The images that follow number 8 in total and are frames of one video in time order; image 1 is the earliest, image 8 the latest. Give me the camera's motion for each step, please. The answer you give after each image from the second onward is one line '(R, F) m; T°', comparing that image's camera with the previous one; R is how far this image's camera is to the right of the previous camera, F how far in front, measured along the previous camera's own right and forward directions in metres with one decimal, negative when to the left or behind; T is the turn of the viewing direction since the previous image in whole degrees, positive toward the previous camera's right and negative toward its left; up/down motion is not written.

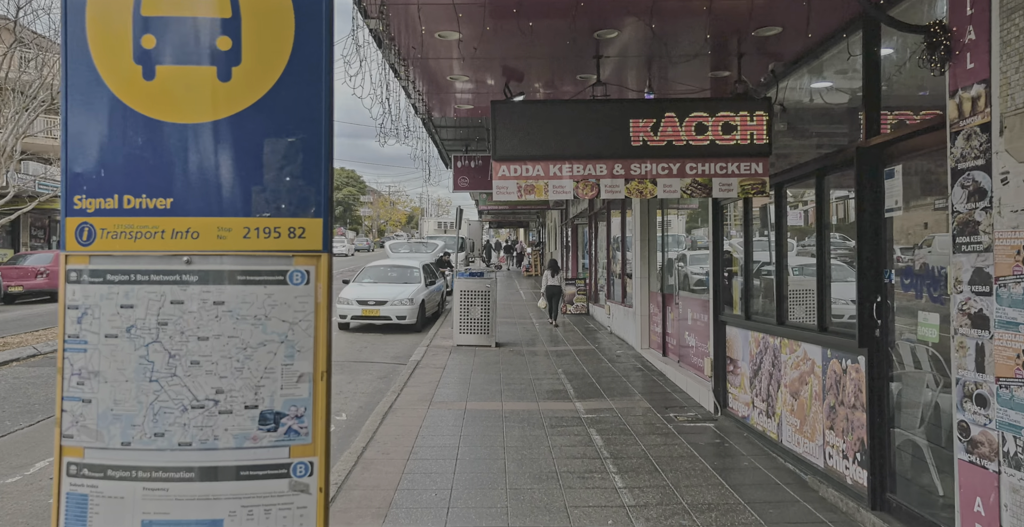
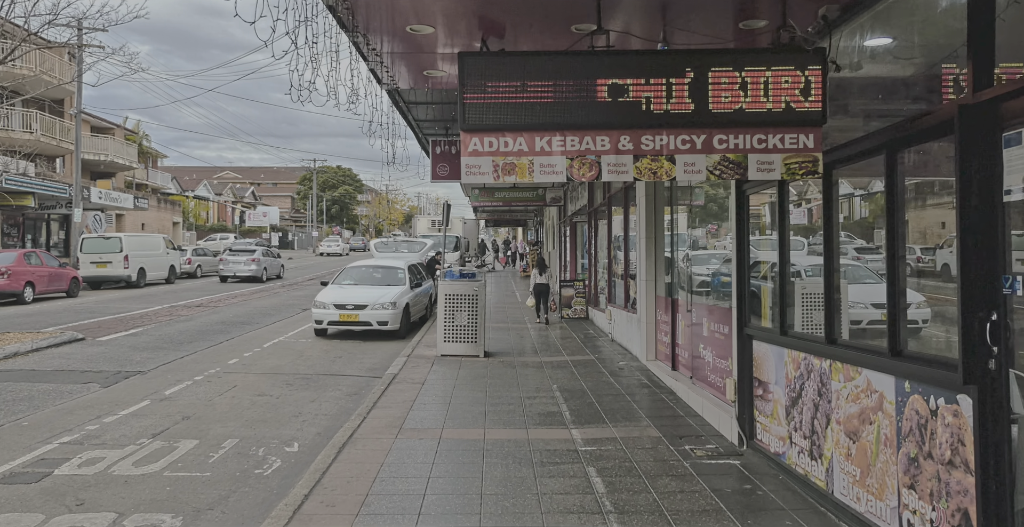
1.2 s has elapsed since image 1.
(+0.1, +1.1) m; 0°
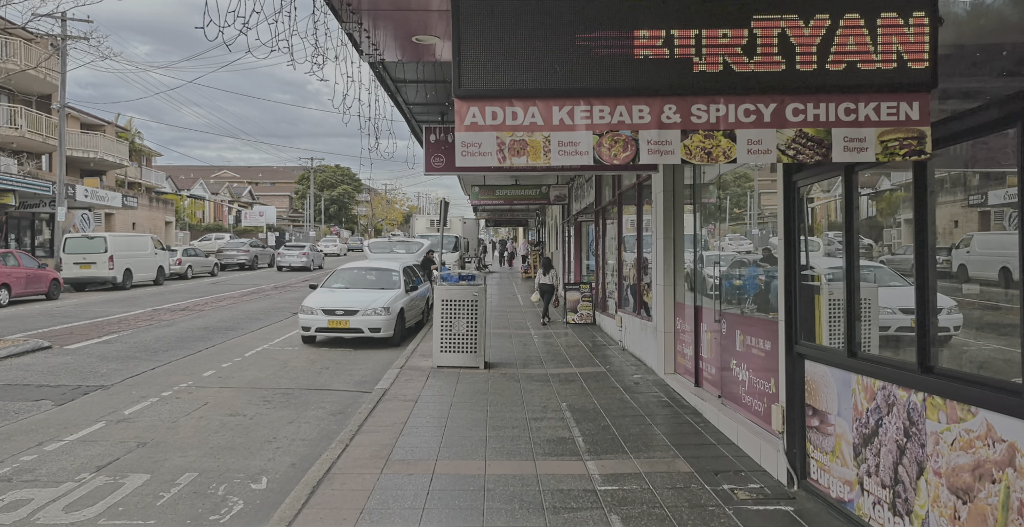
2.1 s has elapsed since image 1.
(0.0, +0.8) m; 0°
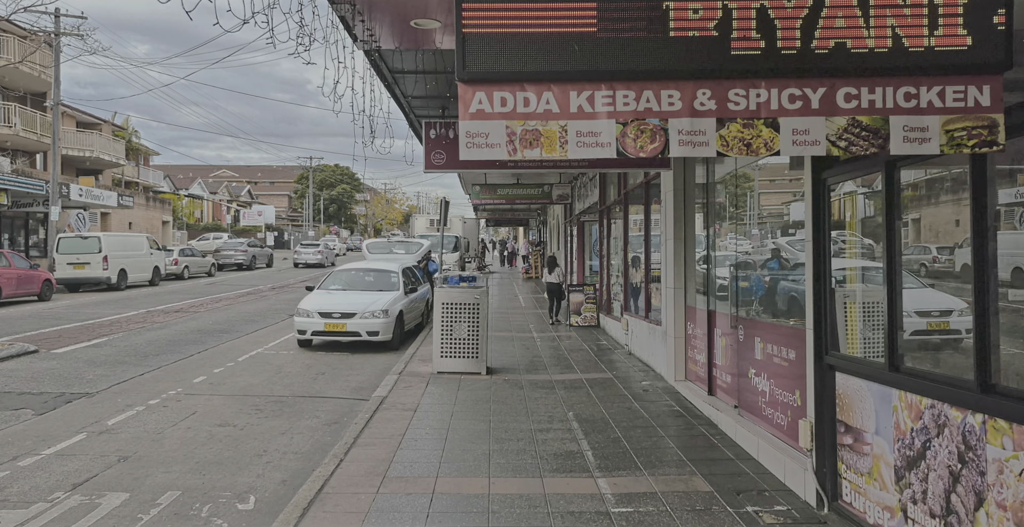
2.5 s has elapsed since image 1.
(0.0, +0.3) m; 0°
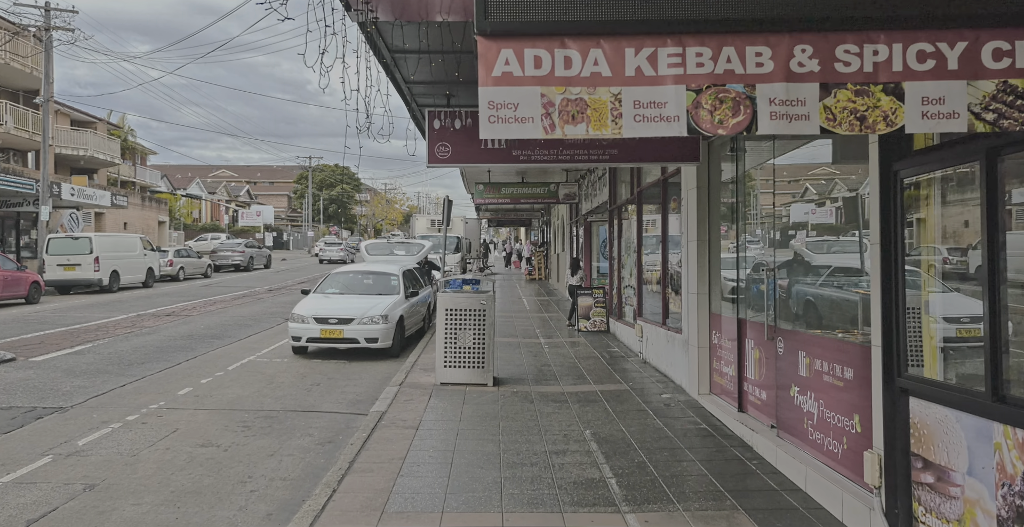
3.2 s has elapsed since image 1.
(-0.1, +0.6) m; 0°
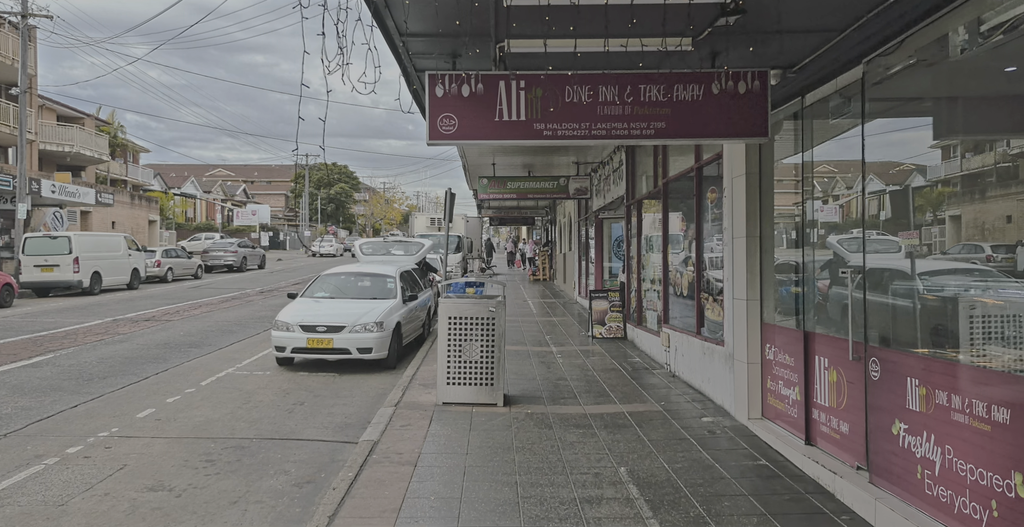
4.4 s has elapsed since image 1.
(-0.2, +1.1) m; 0°
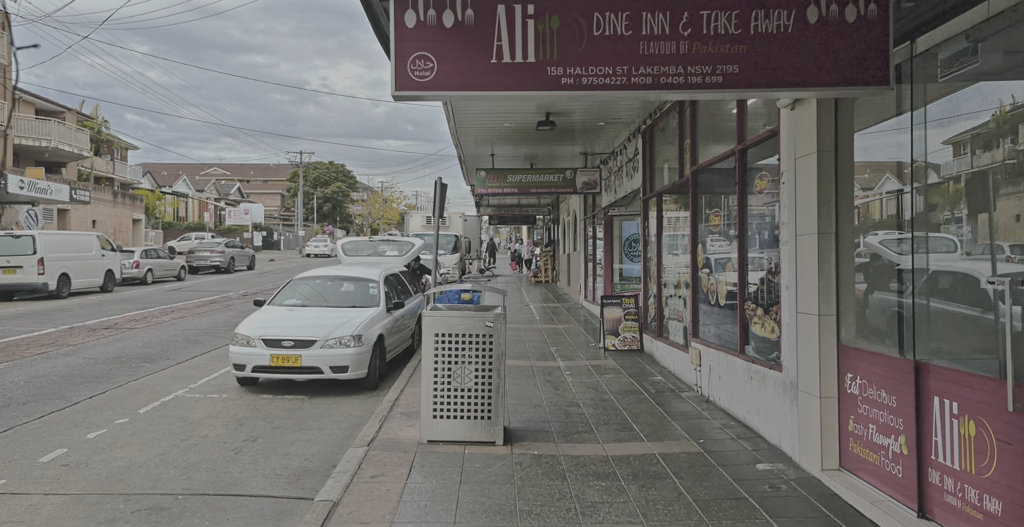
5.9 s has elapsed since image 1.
(0.0, +1.4) m; 0°
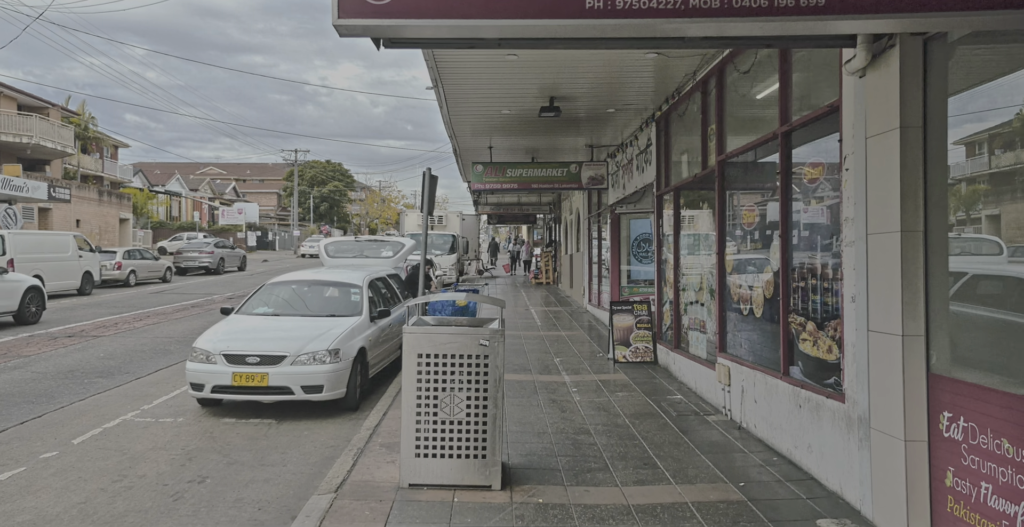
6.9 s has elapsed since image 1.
(0.0, +1.0) m; 0°
